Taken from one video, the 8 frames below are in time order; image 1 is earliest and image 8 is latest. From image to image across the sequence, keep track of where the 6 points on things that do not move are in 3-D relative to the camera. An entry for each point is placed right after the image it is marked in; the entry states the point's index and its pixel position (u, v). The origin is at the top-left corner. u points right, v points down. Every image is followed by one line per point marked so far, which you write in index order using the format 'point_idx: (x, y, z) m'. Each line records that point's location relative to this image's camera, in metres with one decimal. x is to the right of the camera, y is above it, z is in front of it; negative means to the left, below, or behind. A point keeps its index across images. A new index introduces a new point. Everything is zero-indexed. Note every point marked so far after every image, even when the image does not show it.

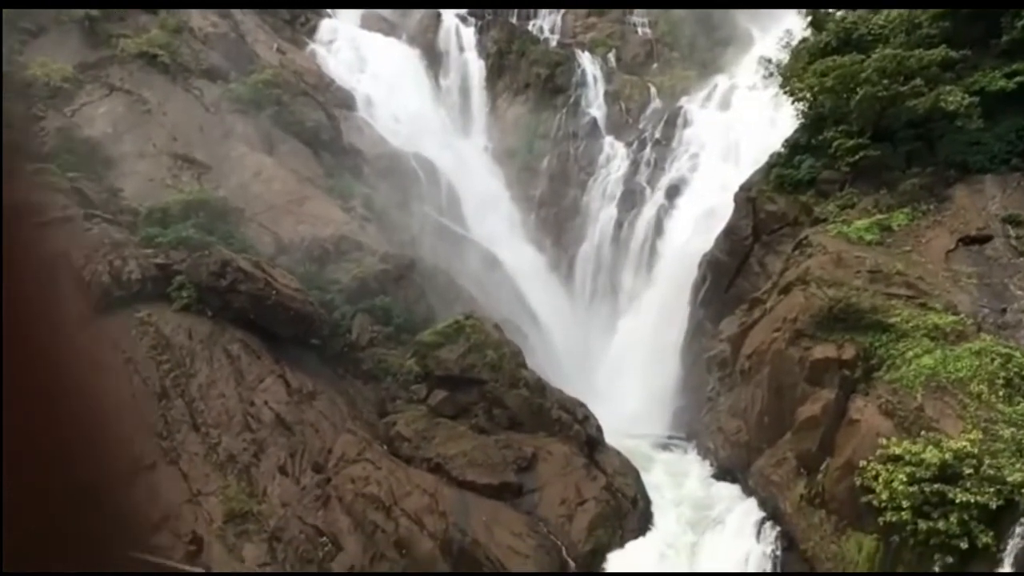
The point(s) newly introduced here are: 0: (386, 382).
0: (-1.8, -1.3, +11.8) m
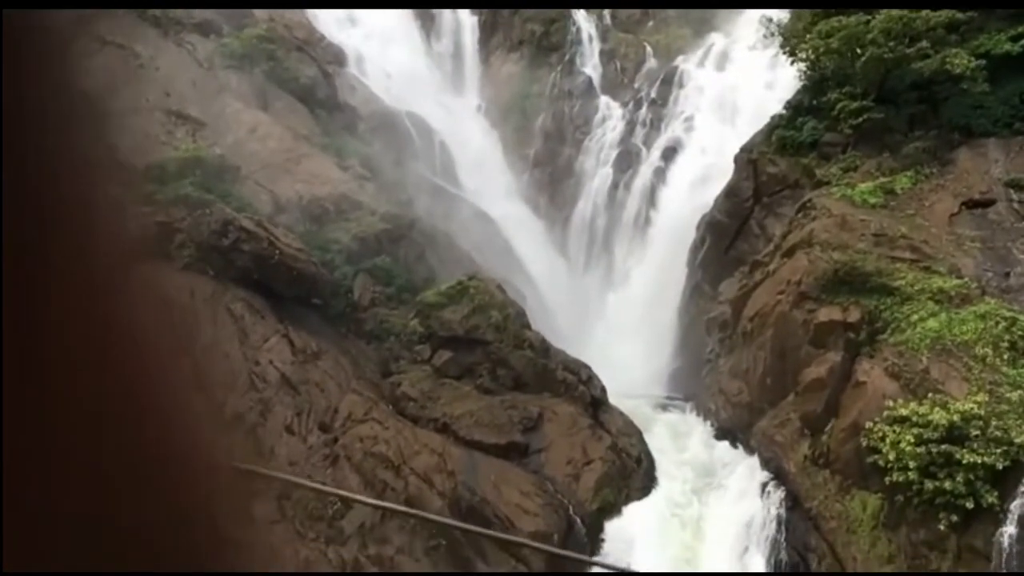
0: (-1.7, -0.7, +11.8) m
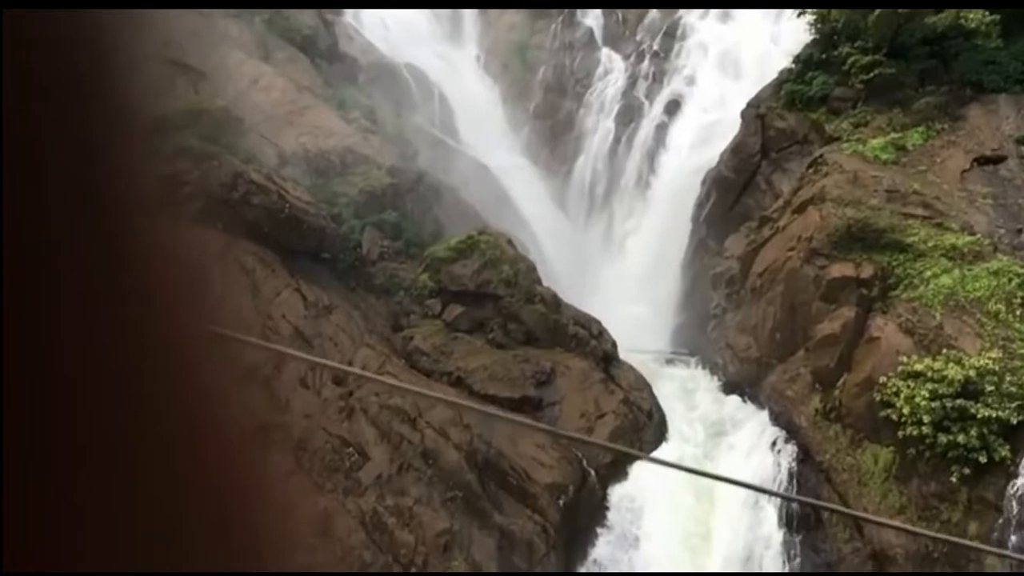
0: (-1.6, -0.1, +11.8) m
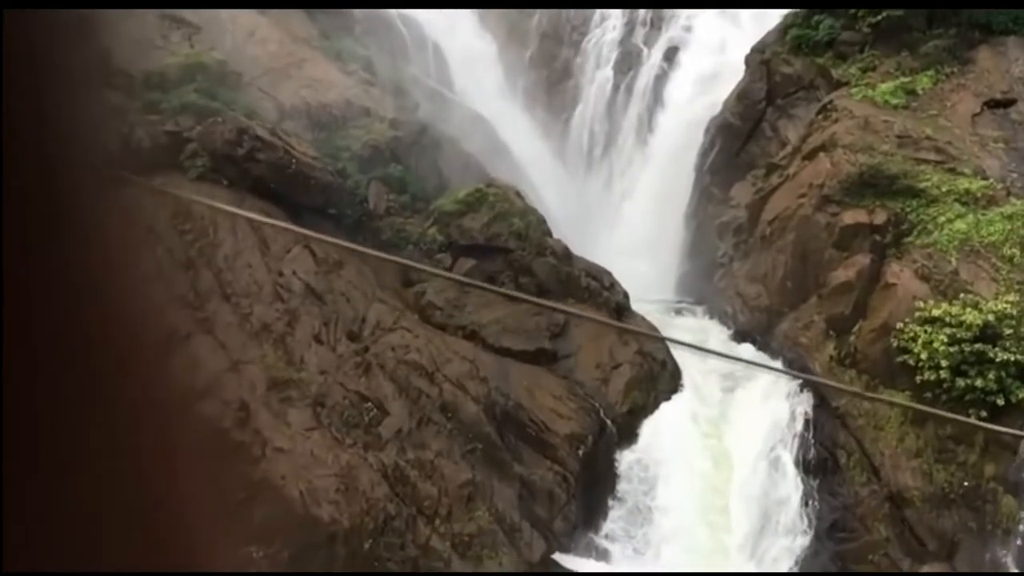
0: (-1.4, +0.5, +11.7) m
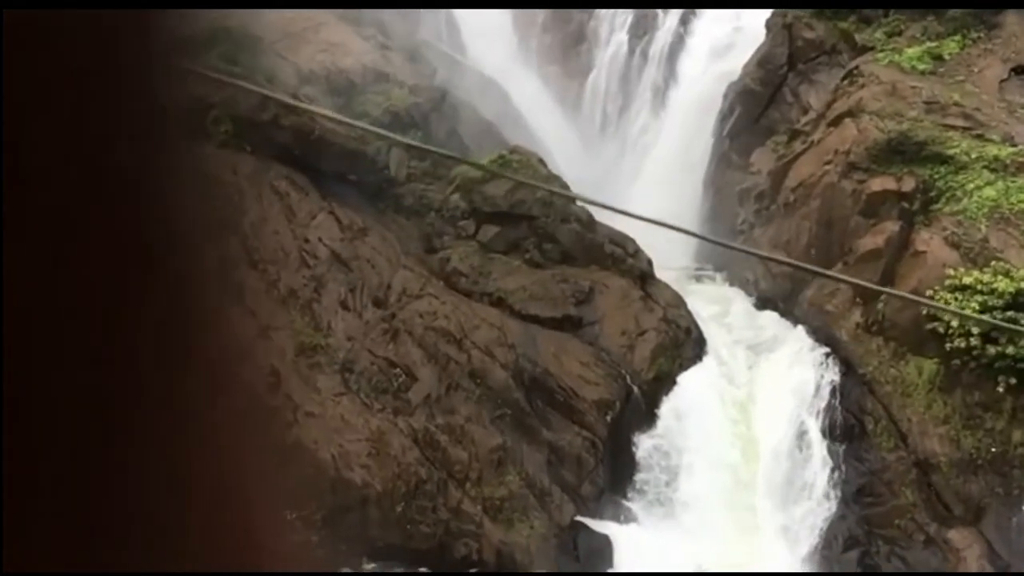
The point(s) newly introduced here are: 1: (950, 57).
0: (-1.1, +1.0, +11.7) m
1: (+6.4, +3.4, +12.5) m
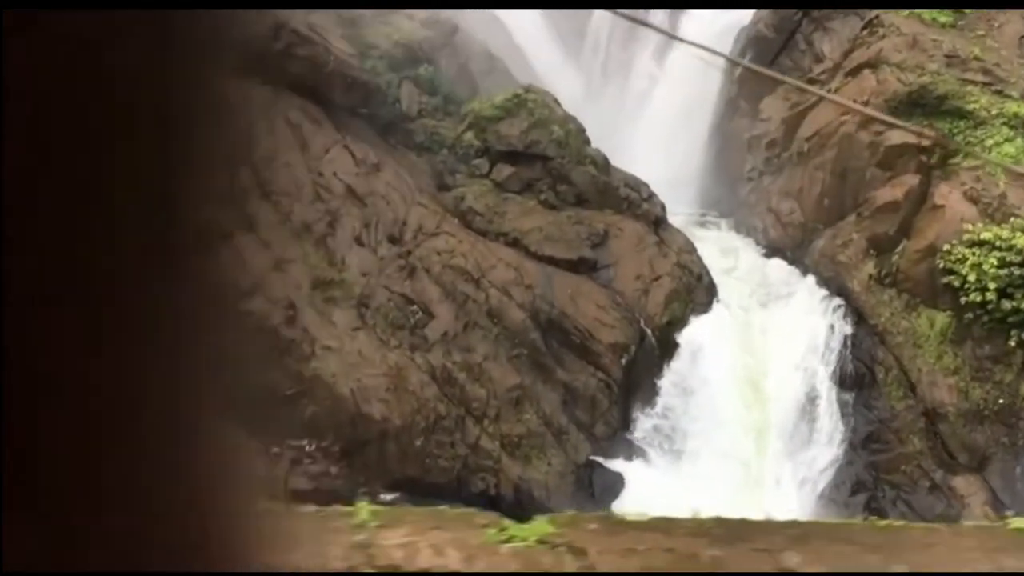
0: (-0.9, +1.8, +11.6) m
1: (+6.6, +4.0, +12.4) m
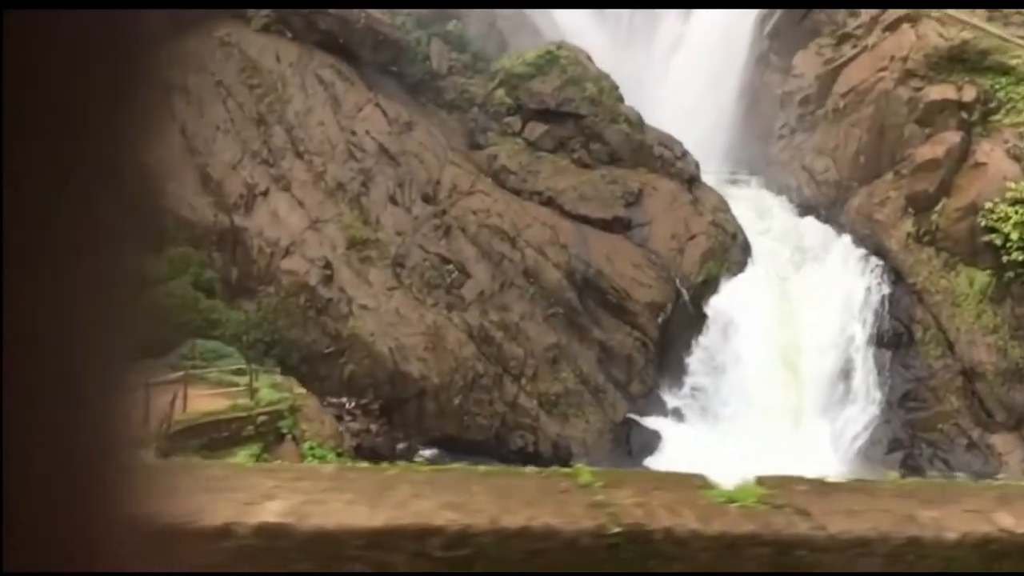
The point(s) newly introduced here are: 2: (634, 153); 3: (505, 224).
0: (-0.4, +2.4, +11.6) m
1: (+7.1, +4.6, +12.1) m
2: (+1.6, +1.8, +11.6) m
3: (-0.1, +0.8, +10.1) m
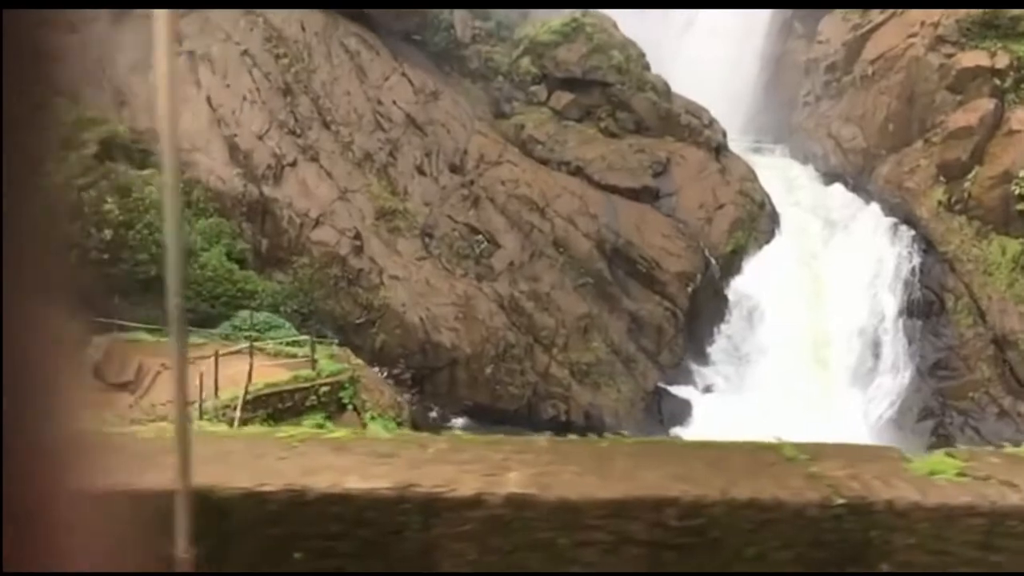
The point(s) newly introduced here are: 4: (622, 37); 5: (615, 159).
0: (-0.1, +2.8, +11.5) m
1: (+7.4, +5.1, +11.9) m
2: (+2.0, +2.3, +11.6) m
3: (+0.3, +1.1, +10.1) m
4: (+1.5, +3.5, +11.9) m
5: (+1.3, +1.6, +10.9) m
